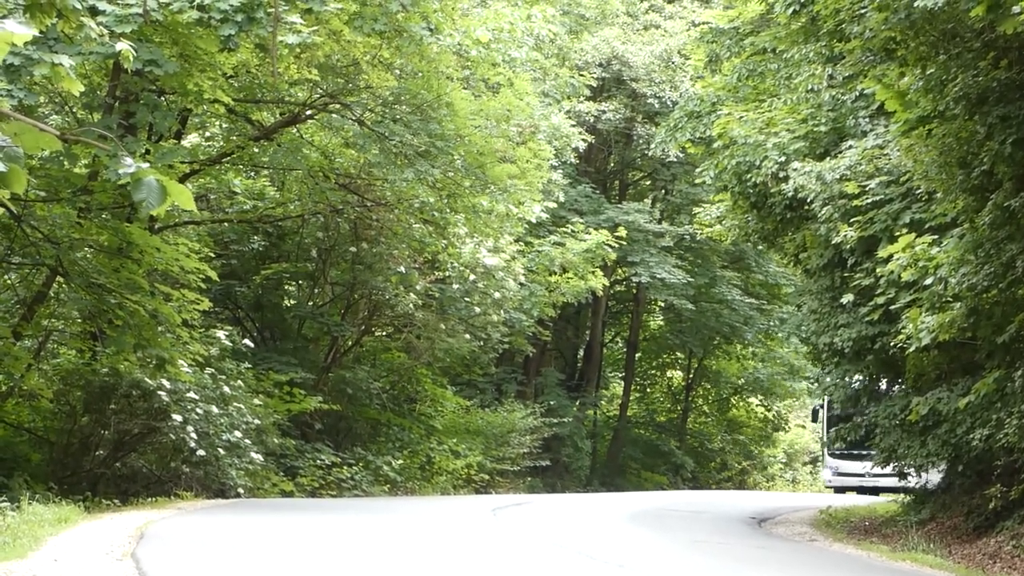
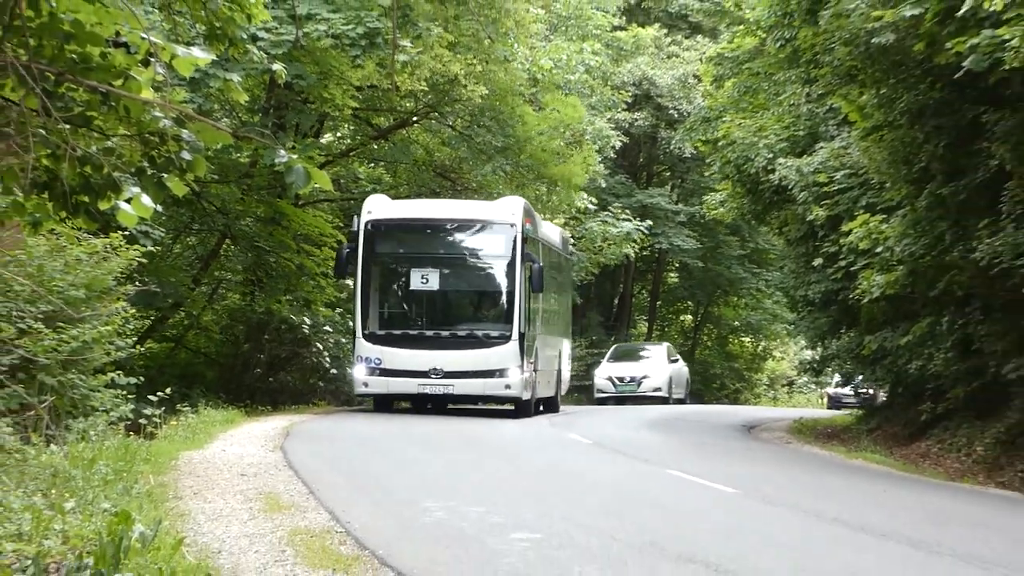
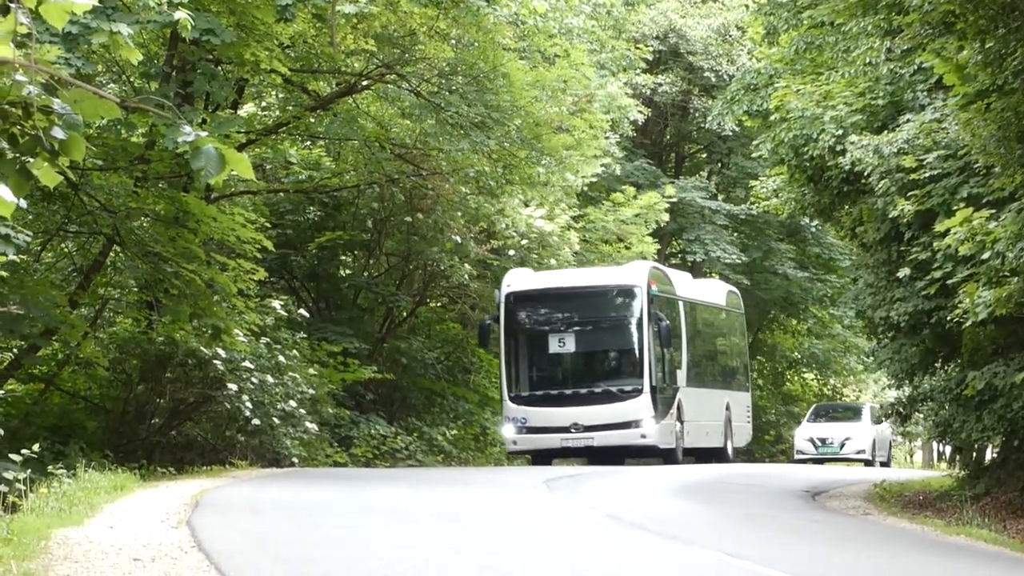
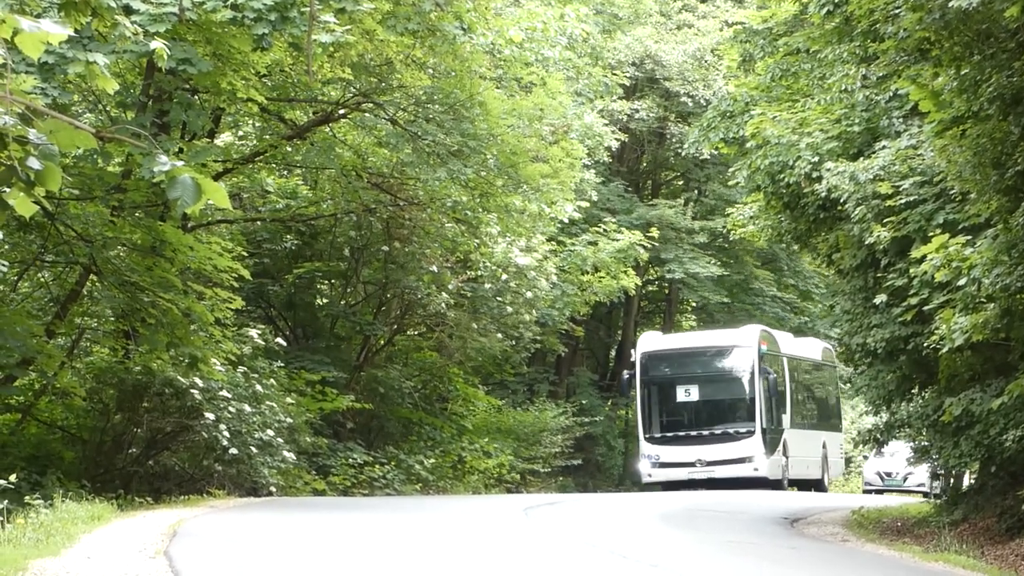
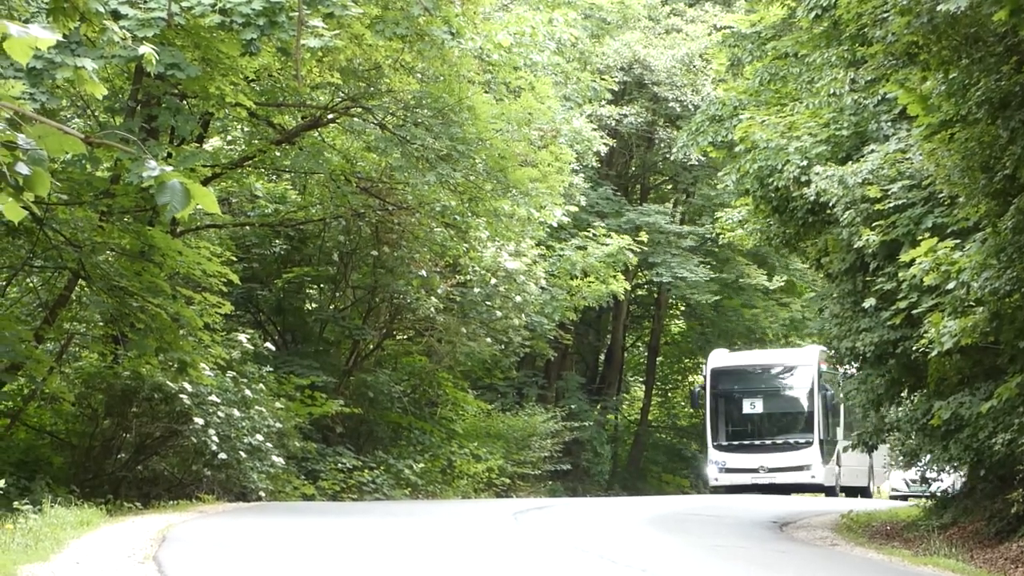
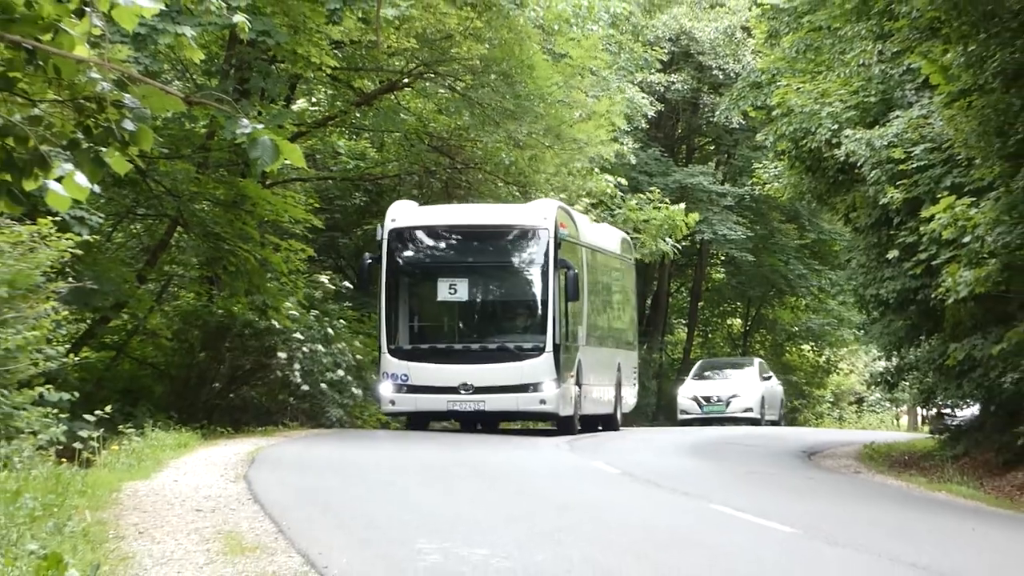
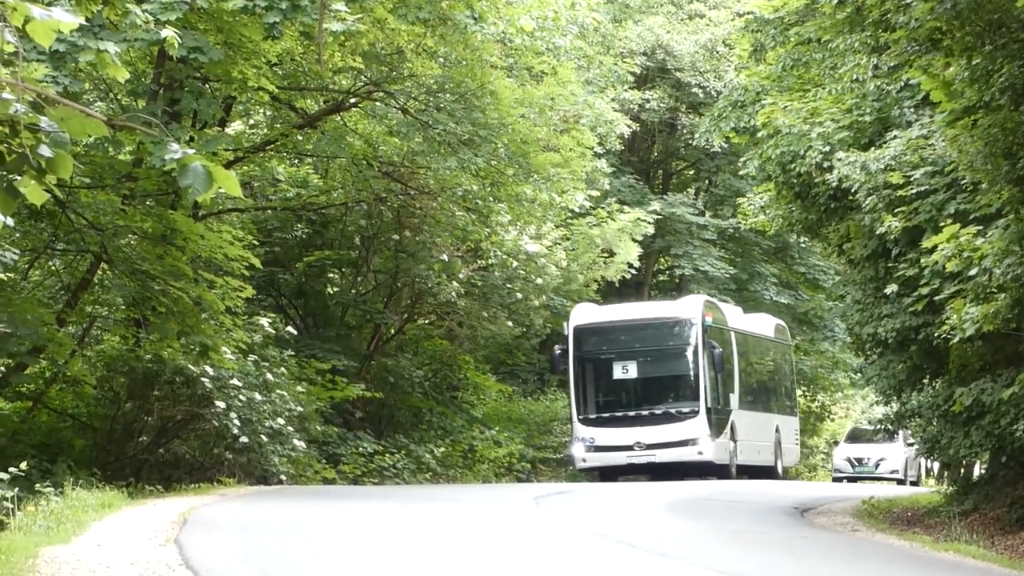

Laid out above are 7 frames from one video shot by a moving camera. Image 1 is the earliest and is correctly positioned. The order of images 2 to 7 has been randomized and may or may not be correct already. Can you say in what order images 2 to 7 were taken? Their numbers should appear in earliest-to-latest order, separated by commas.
5, 4, 7, 3, 6, 2
